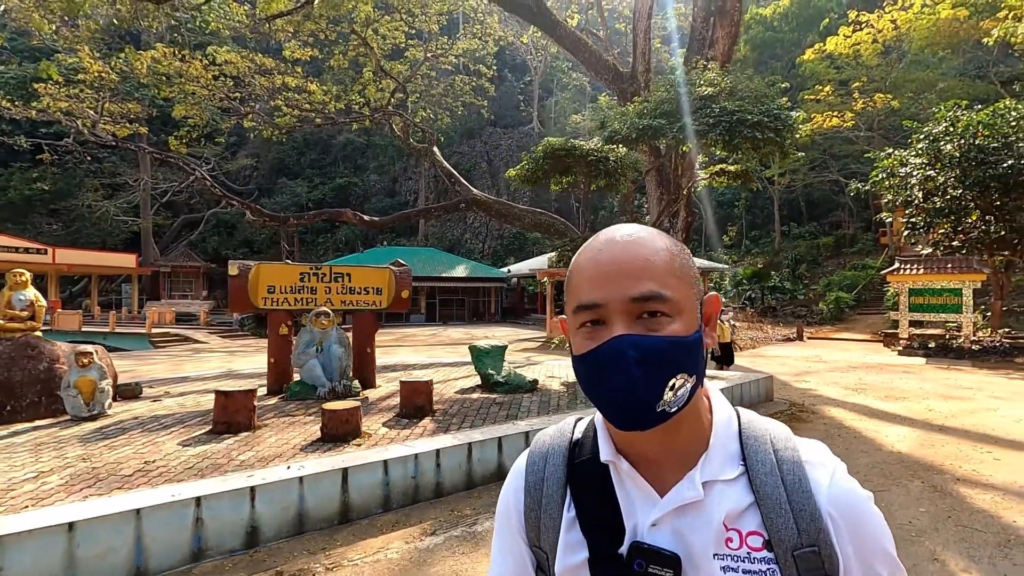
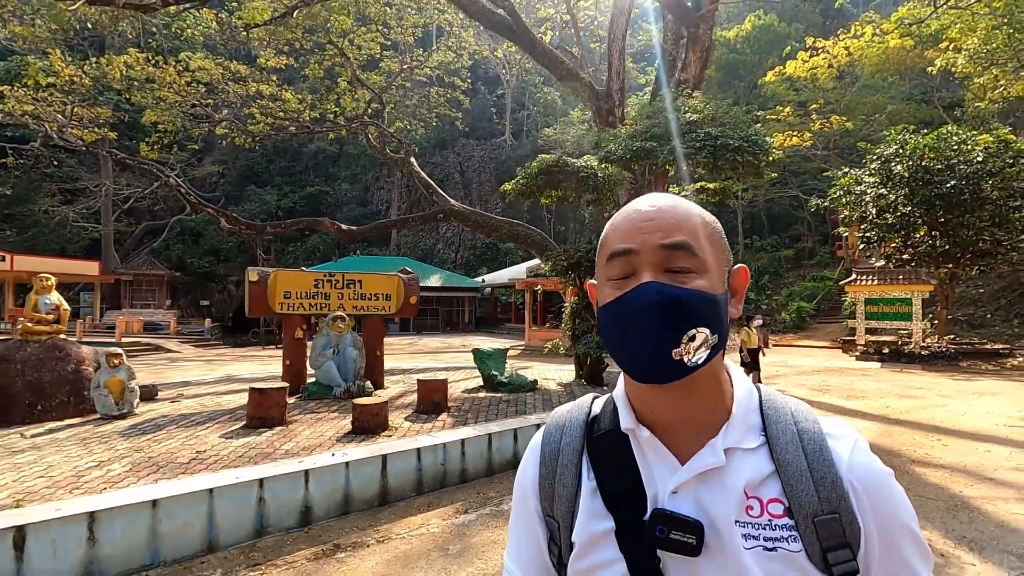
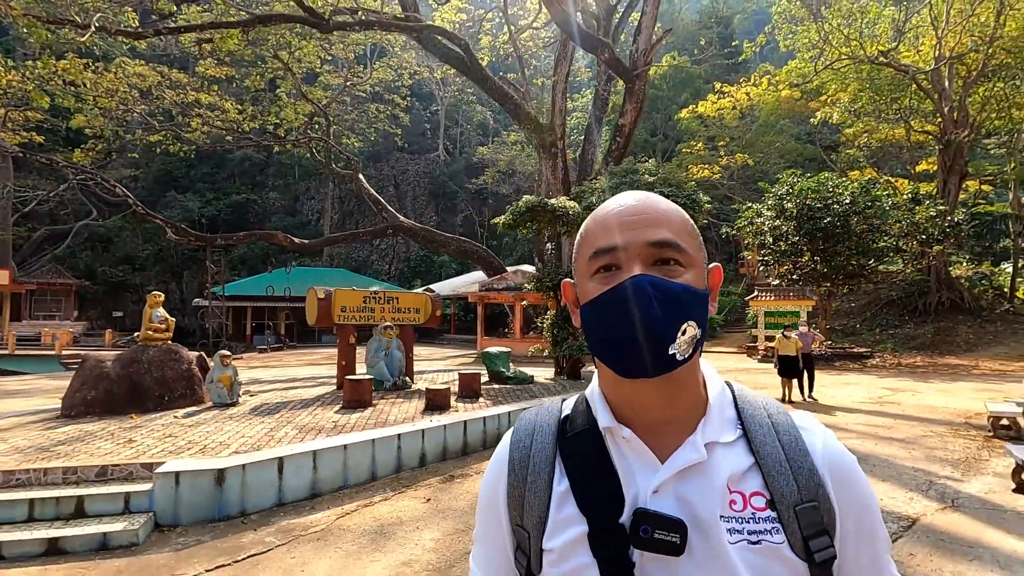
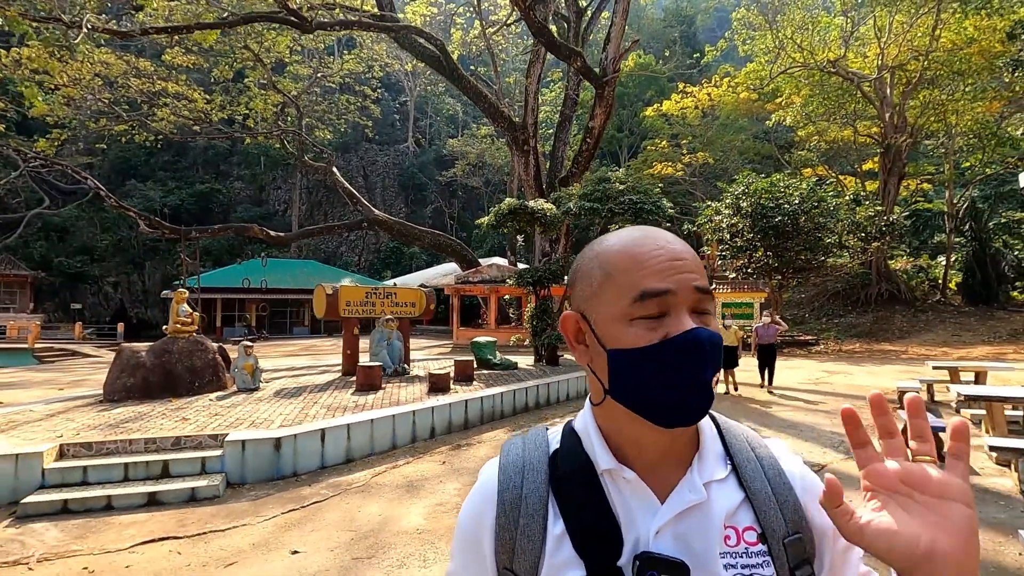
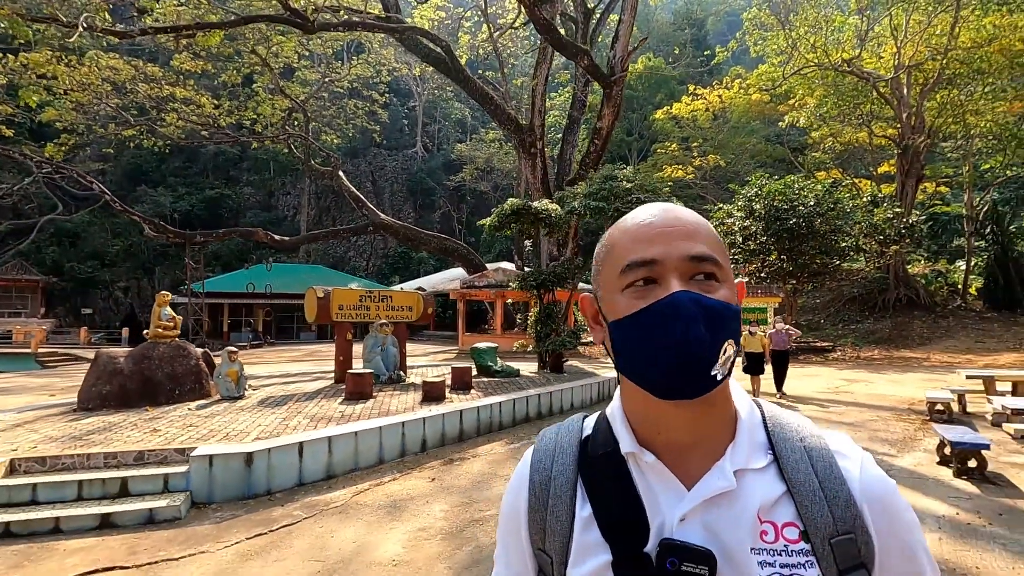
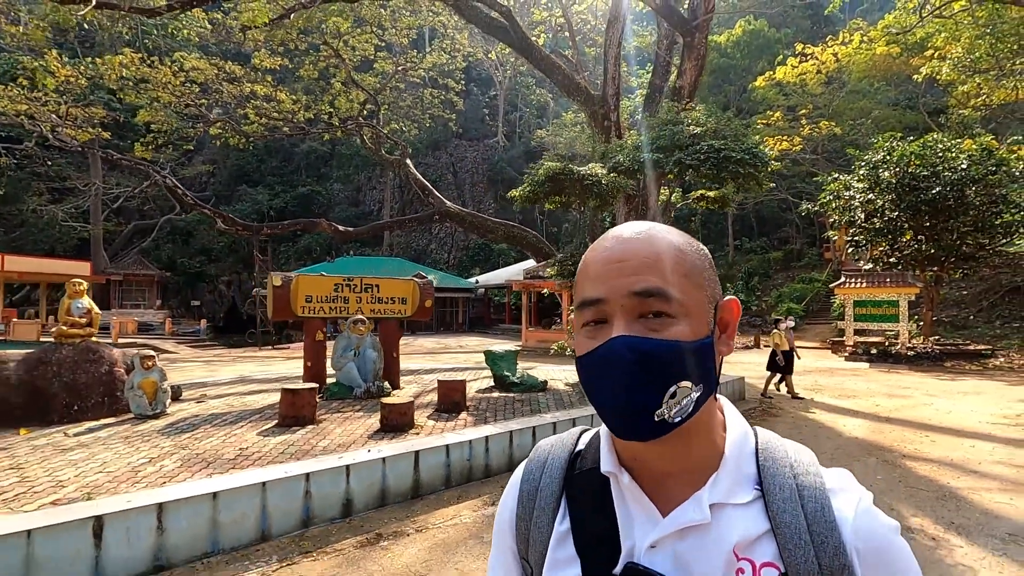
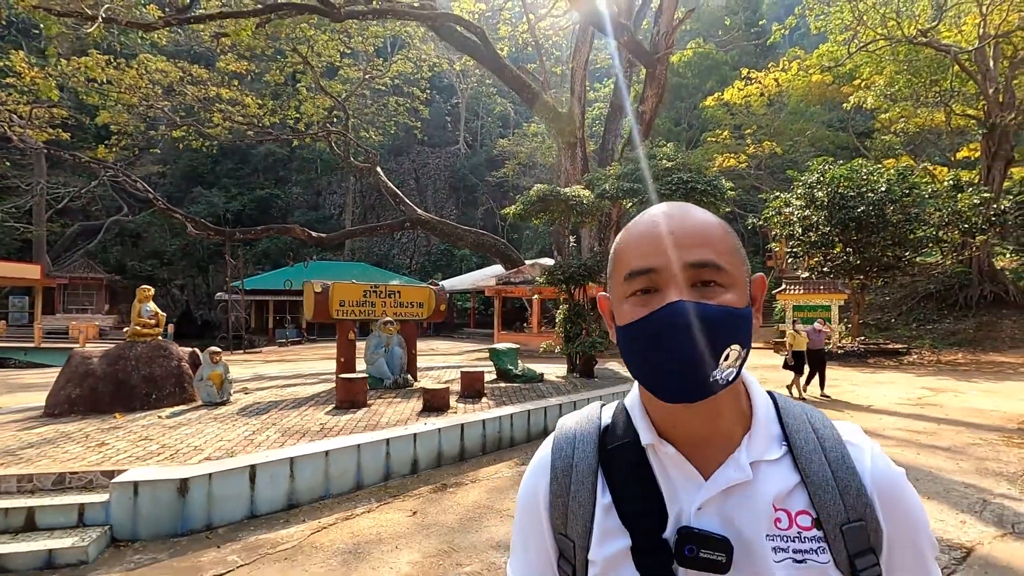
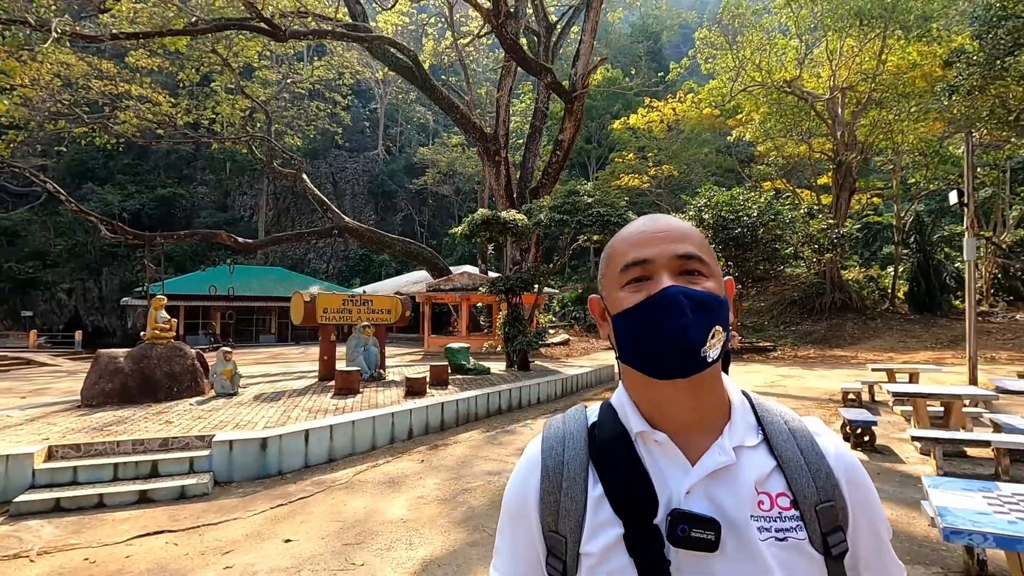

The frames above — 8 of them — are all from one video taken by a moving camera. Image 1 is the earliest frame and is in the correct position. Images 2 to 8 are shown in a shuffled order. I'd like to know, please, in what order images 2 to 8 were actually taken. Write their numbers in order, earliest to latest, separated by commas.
2, 6, 7, 3, 5, 4, 8
